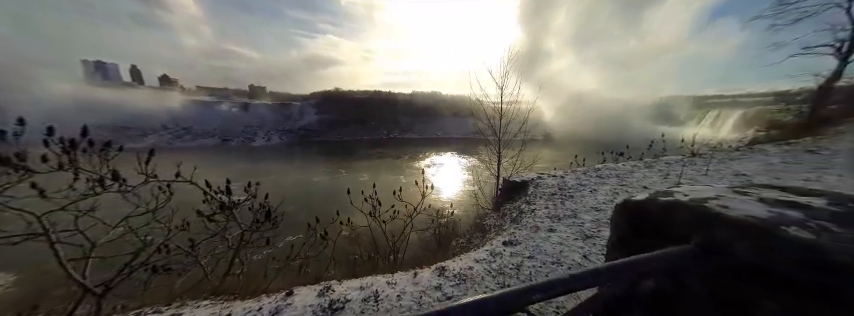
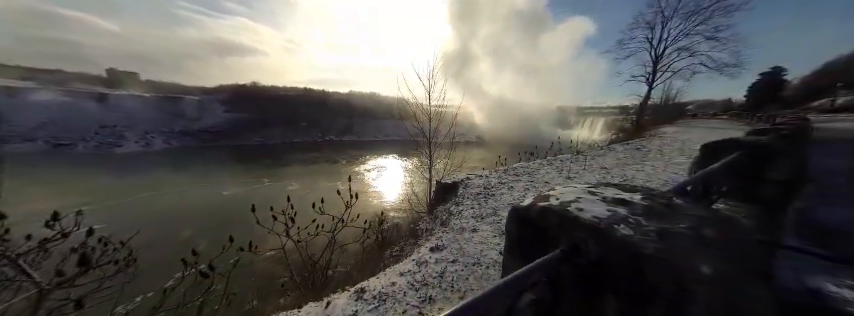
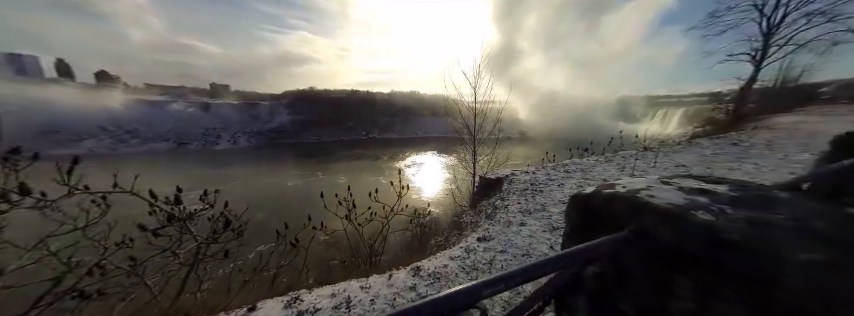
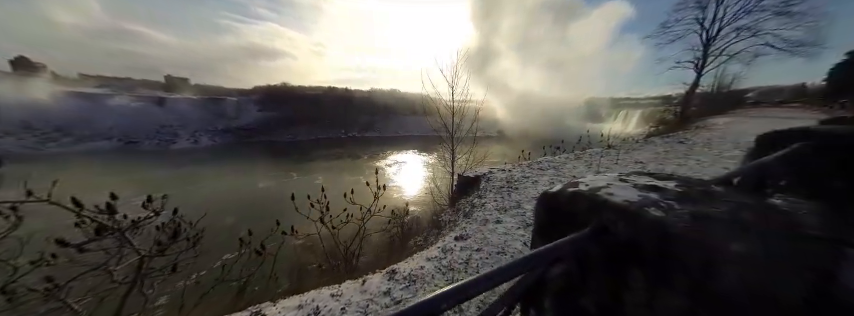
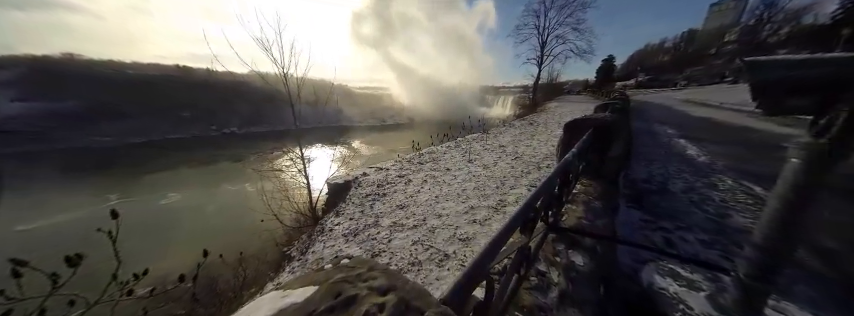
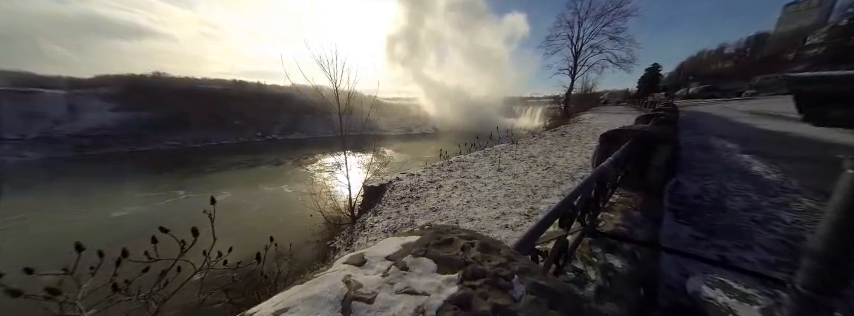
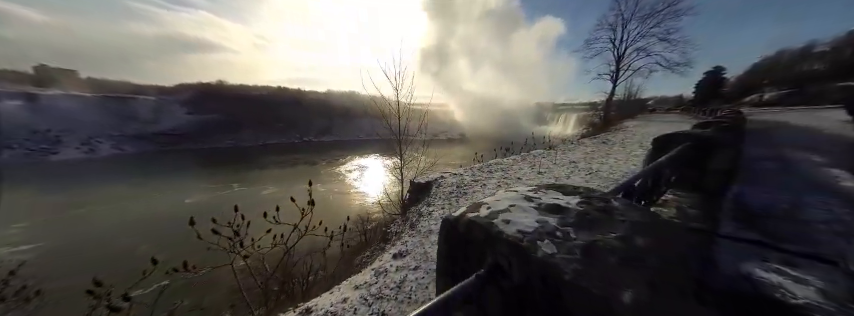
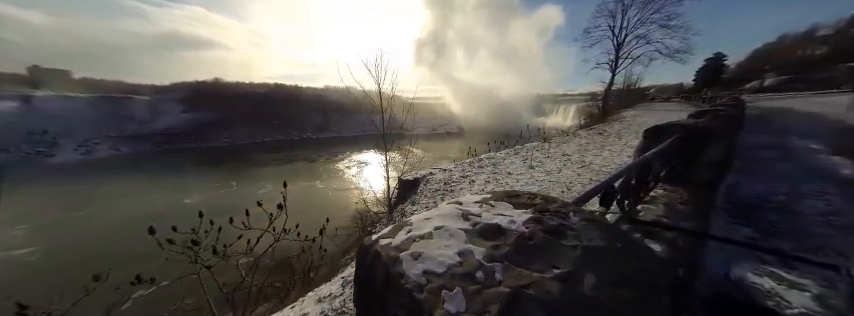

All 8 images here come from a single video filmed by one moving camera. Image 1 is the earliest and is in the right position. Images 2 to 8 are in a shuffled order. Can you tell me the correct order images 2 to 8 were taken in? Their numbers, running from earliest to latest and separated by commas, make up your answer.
3, 4, 2, 7, 8, 6, 5
